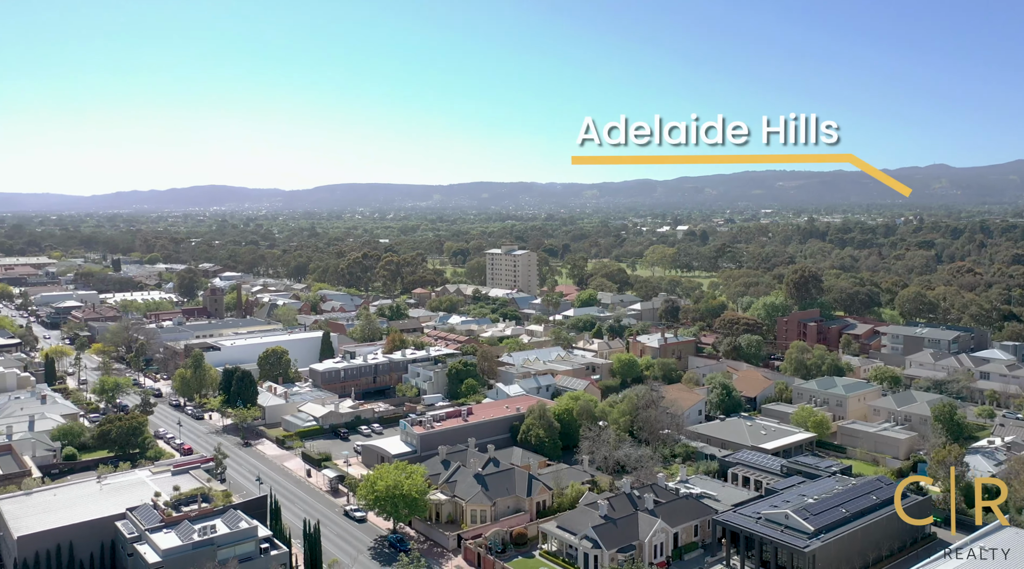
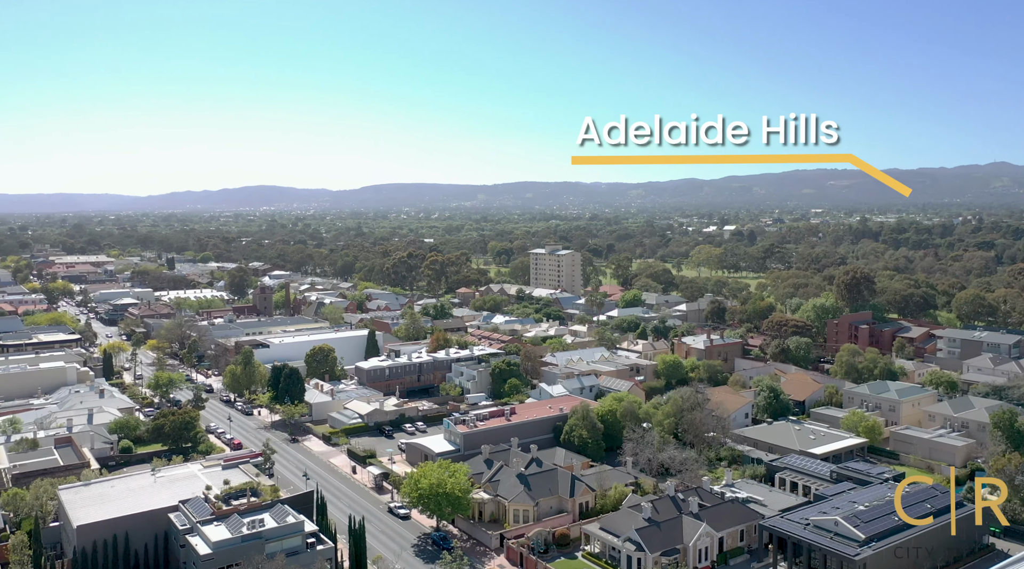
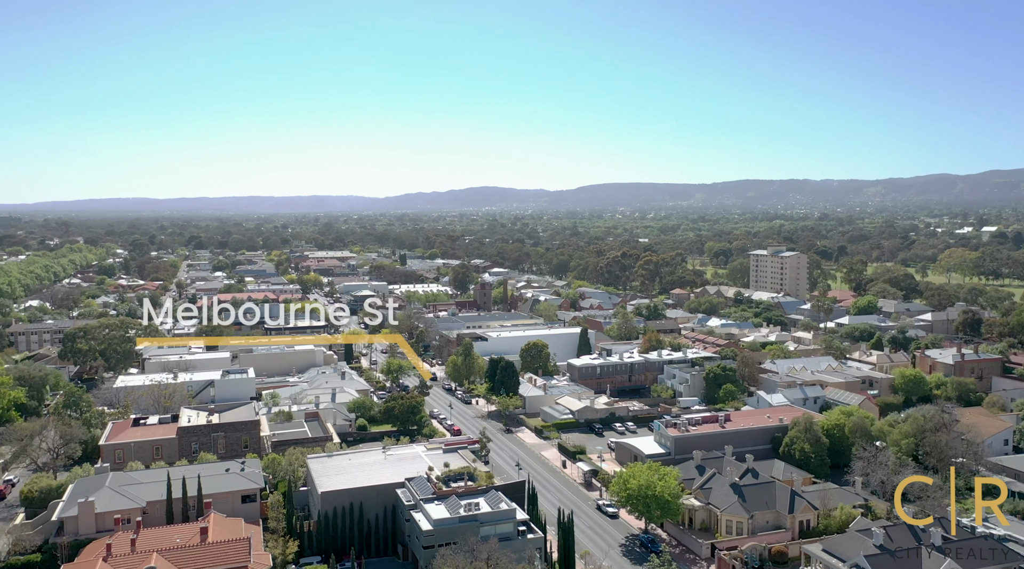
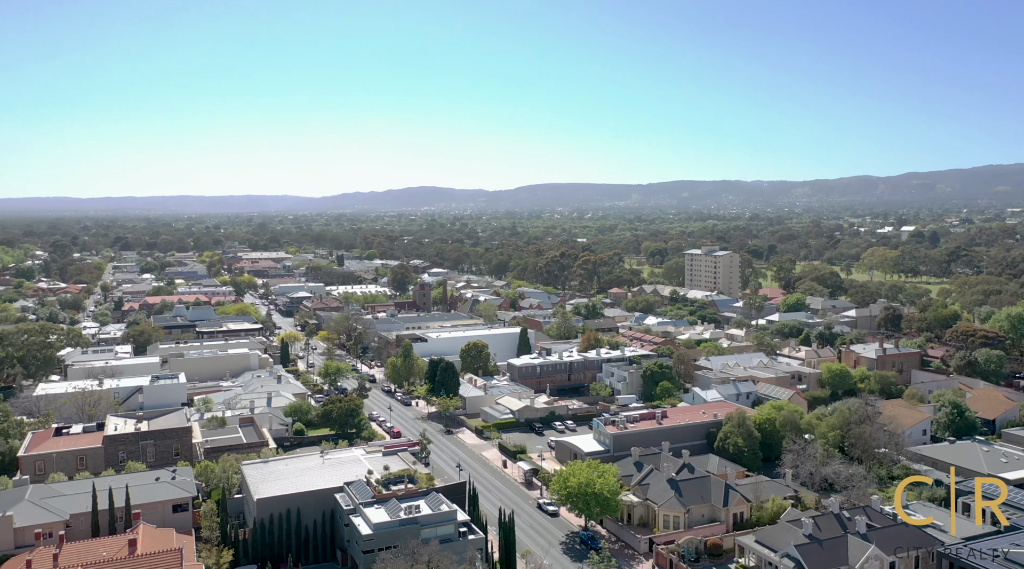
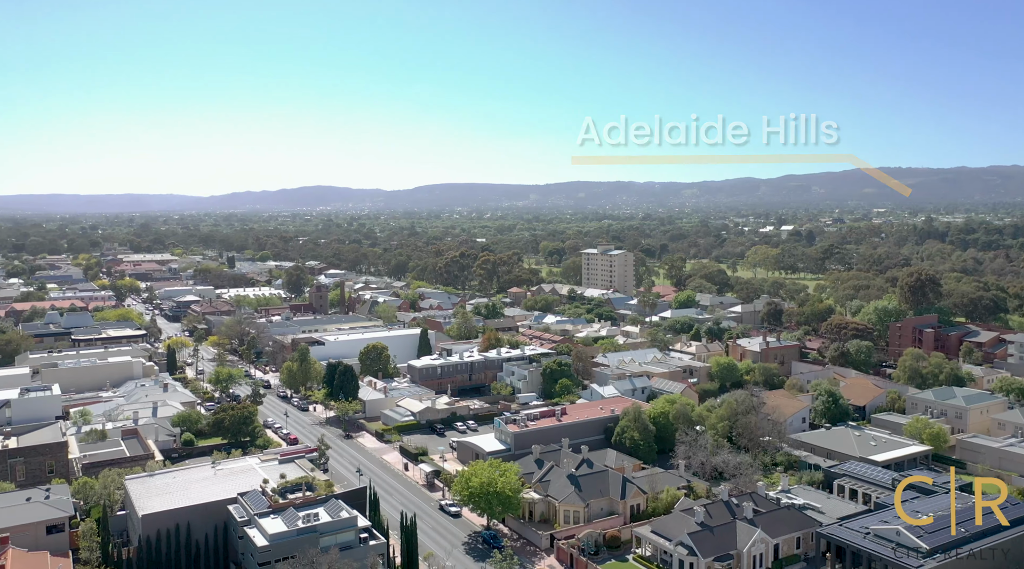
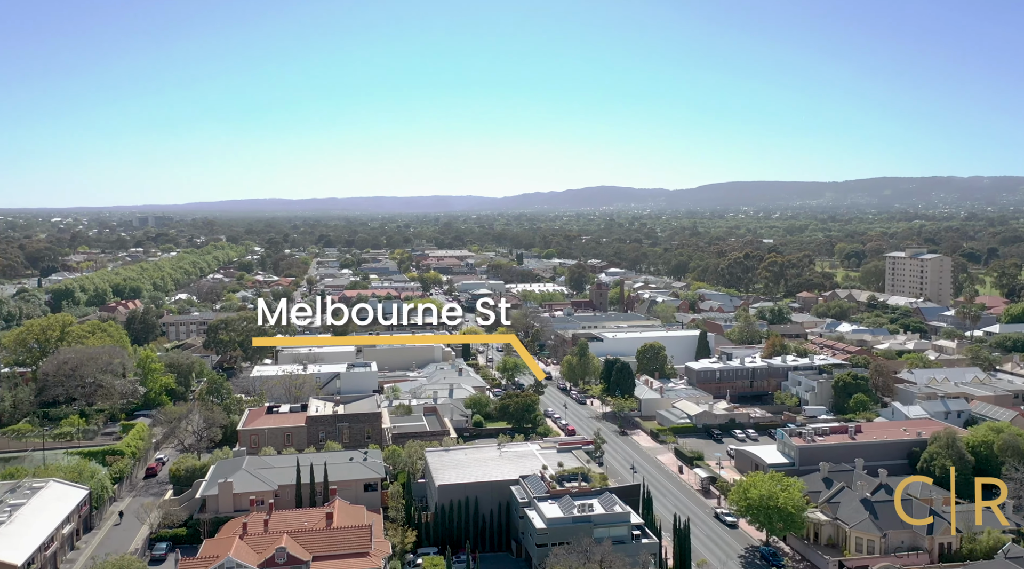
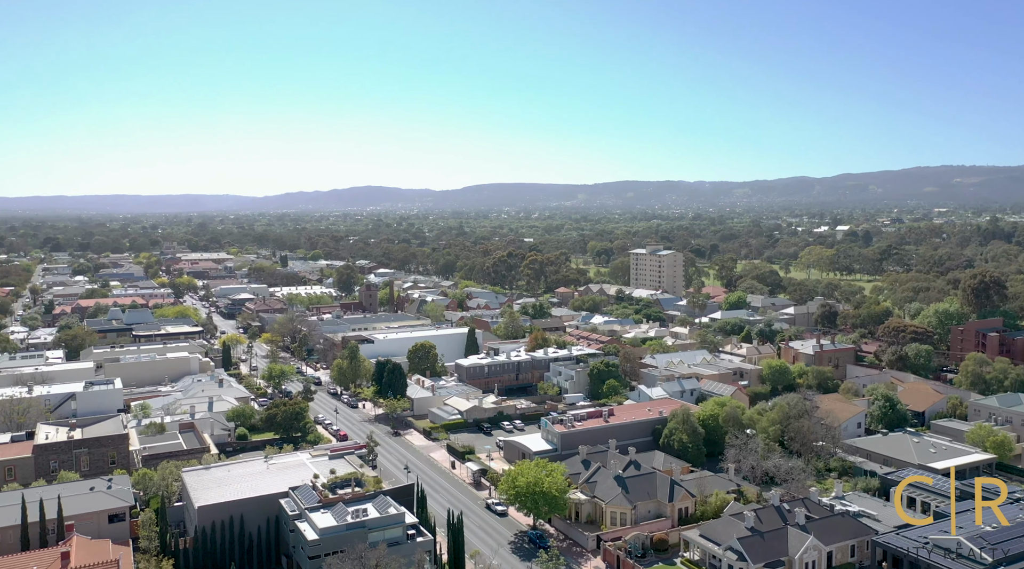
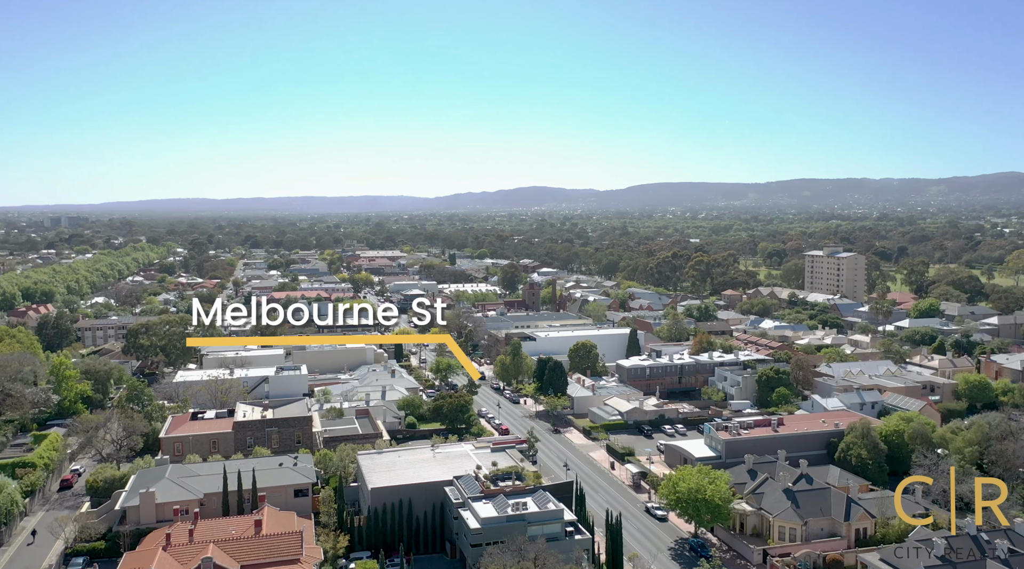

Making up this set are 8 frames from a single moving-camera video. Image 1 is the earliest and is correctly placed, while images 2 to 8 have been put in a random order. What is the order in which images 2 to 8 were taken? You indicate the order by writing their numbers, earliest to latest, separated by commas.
2, 5, 7, 4, 3, 8, 6
